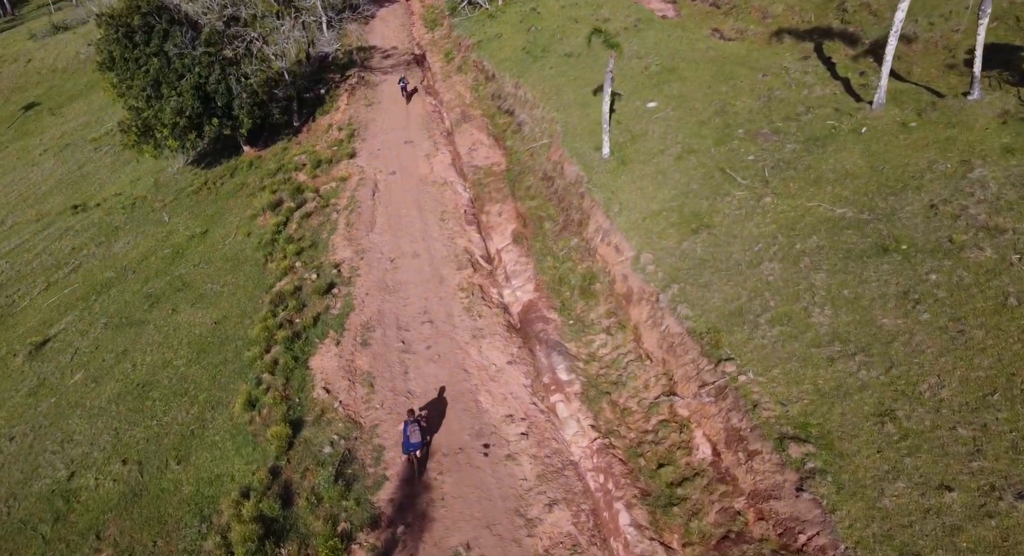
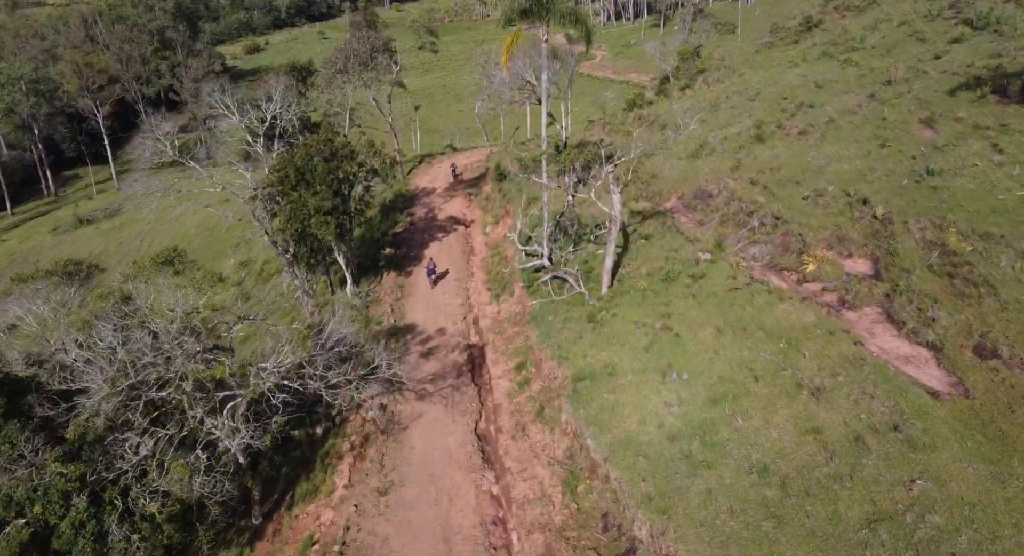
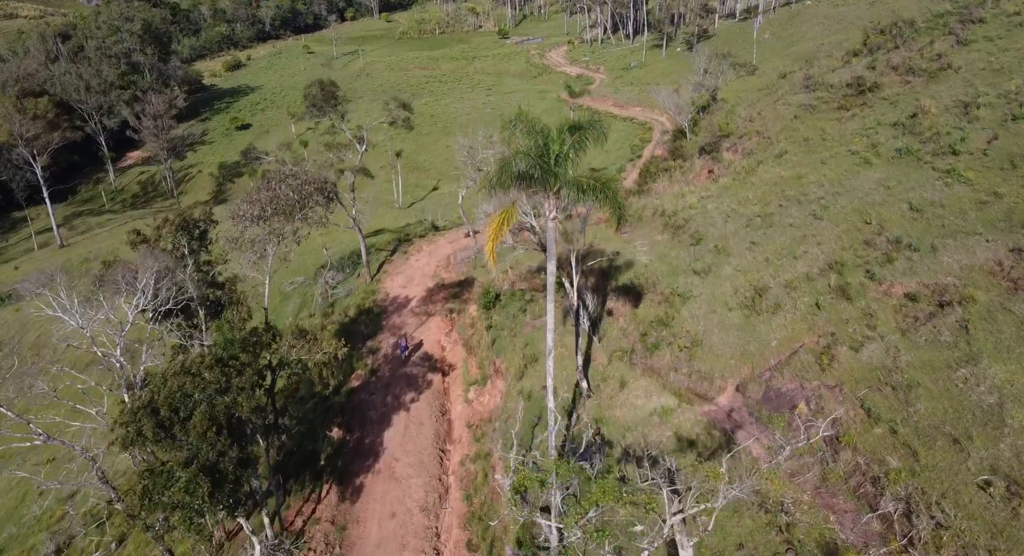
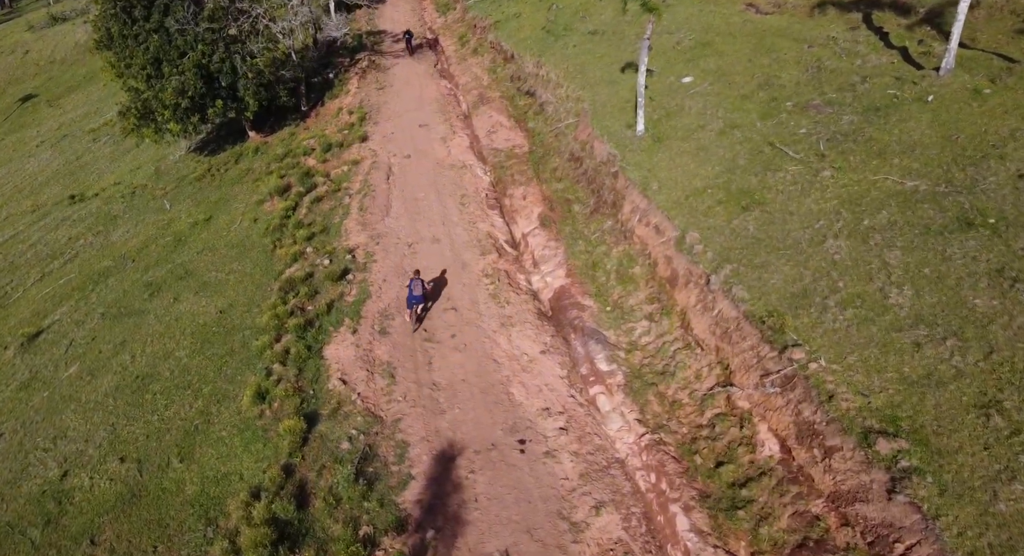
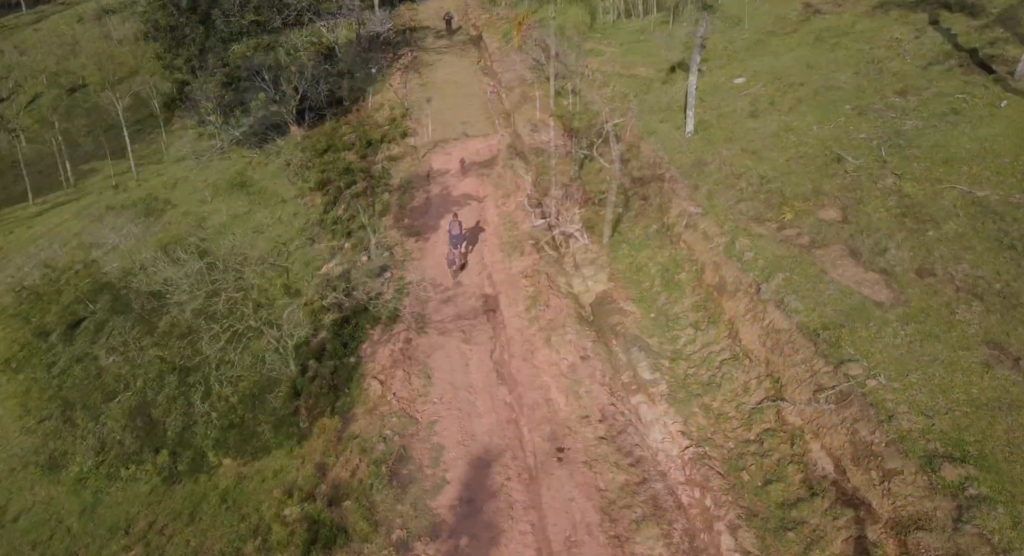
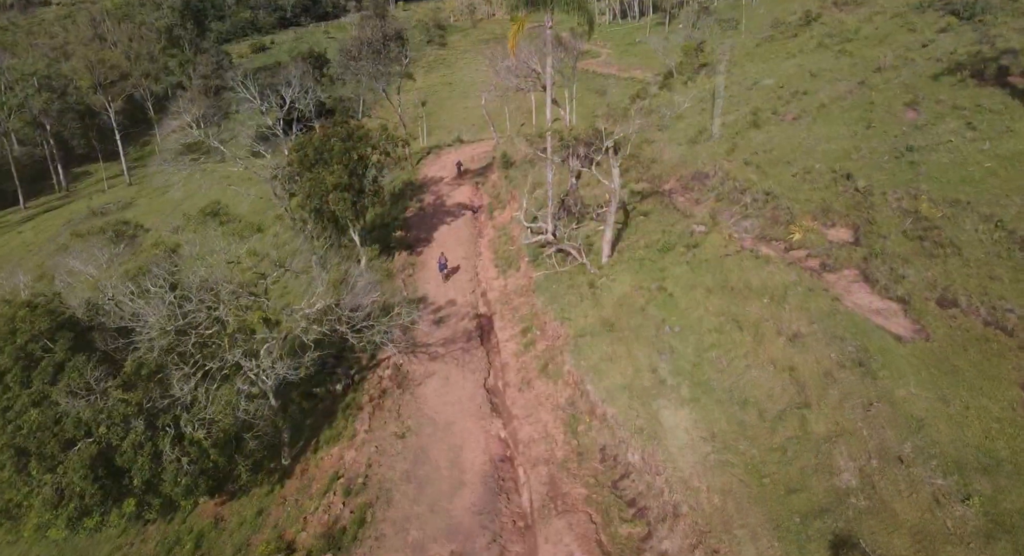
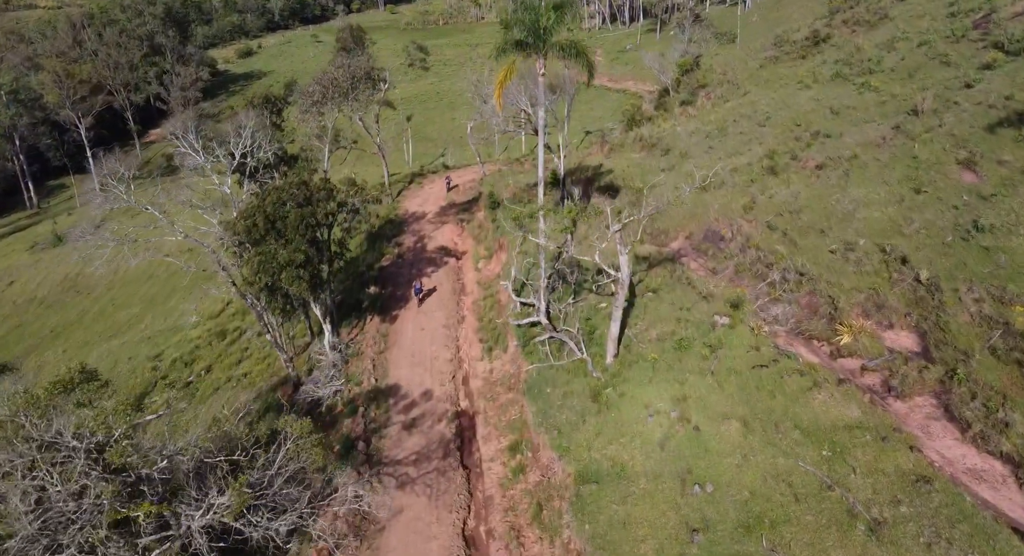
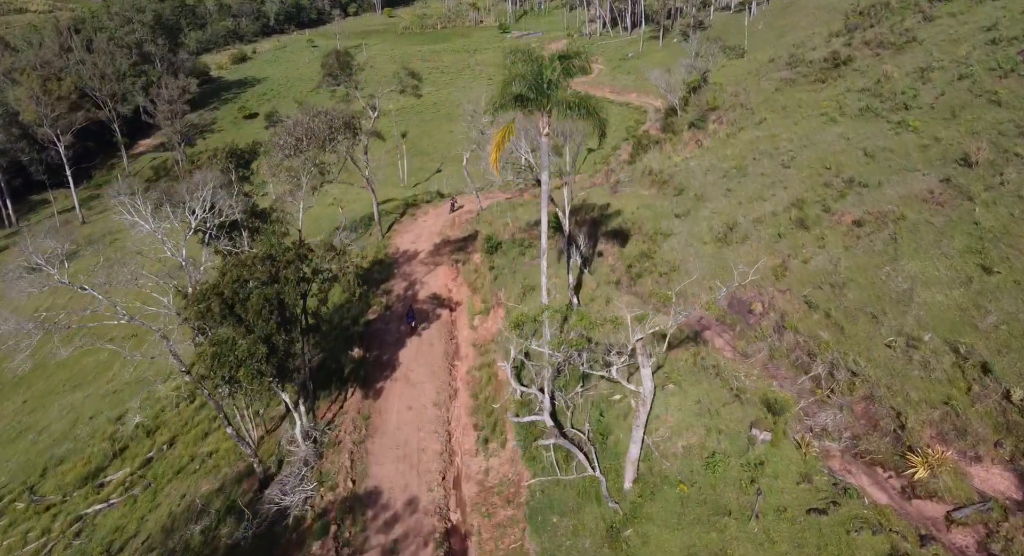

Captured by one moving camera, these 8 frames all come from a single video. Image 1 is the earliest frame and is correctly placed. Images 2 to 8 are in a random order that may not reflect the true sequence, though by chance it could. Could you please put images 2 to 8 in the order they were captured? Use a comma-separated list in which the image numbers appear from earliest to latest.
4, 5, 6, 2, 7, 8, 3
